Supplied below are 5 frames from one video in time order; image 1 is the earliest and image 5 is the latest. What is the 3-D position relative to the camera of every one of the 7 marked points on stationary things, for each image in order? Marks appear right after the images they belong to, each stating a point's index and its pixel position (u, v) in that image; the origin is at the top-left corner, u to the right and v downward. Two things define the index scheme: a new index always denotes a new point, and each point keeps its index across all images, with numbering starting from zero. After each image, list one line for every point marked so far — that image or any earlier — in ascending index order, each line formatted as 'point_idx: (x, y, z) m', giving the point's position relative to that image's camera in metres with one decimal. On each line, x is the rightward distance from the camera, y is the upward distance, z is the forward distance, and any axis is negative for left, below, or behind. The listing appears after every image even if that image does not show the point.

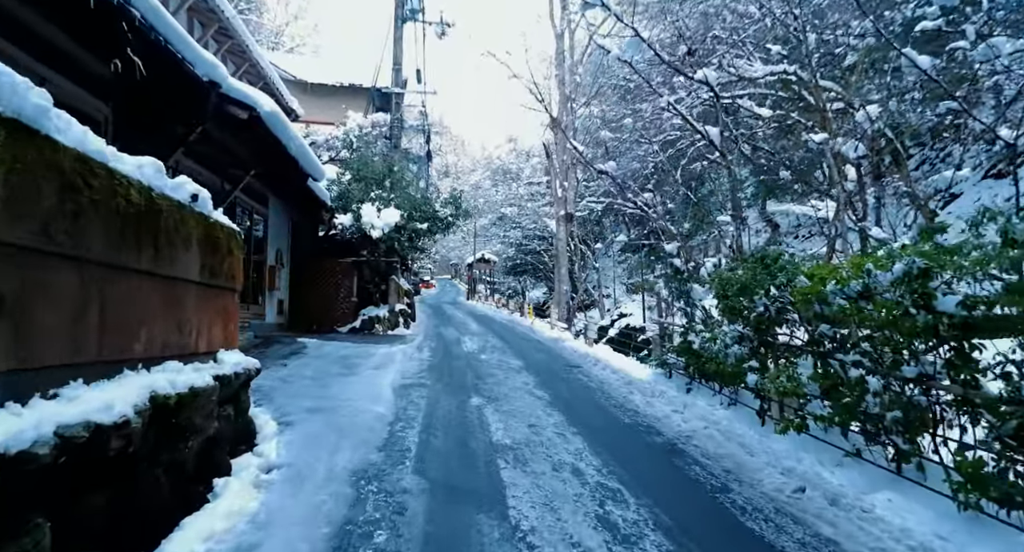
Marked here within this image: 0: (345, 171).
0: (-4.3, +2.7, +13.8) m
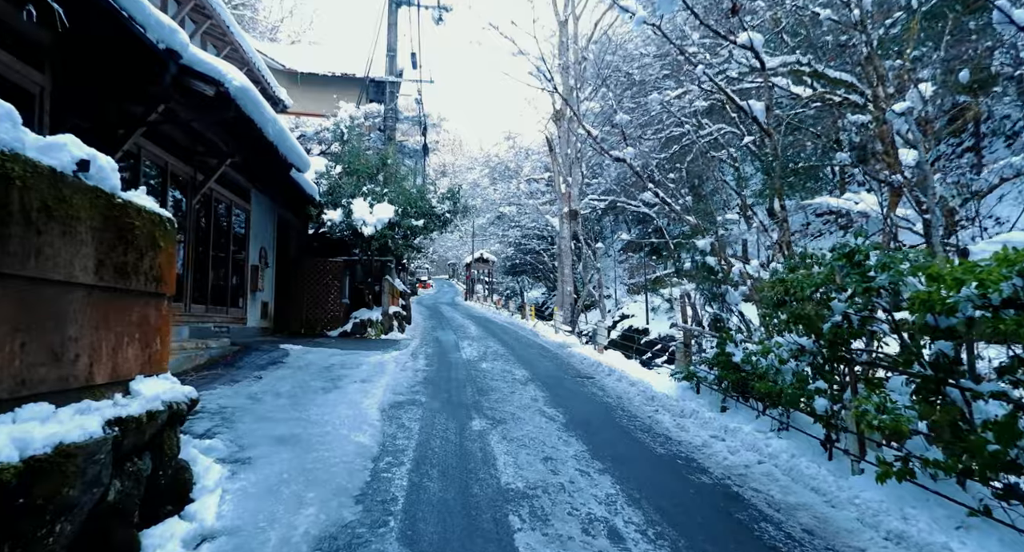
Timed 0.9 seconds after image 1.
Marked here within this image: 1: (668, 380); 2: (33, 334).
0: (-4.3, +2.7, +12.9) m
1: (+2.1, -1.4, +7.1) m
2: (-1.7, -0.2, +1.9) m
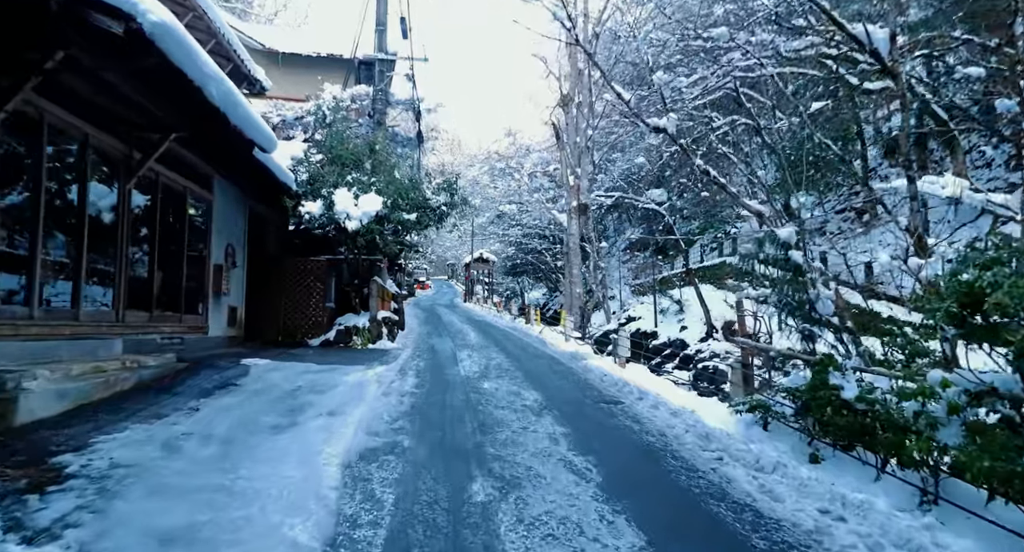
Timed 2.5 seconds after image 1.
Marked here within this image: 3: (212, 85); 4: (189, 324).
0: (-4.2, +2.7, +11.4) m
1: (+2.2, -1.4, +5.6) m
2: (-1.6, -0.2, +0.4) m
3: (-3.0, +1.9, +5.3) m
4: (-5.0, -0.7, +8.3) m
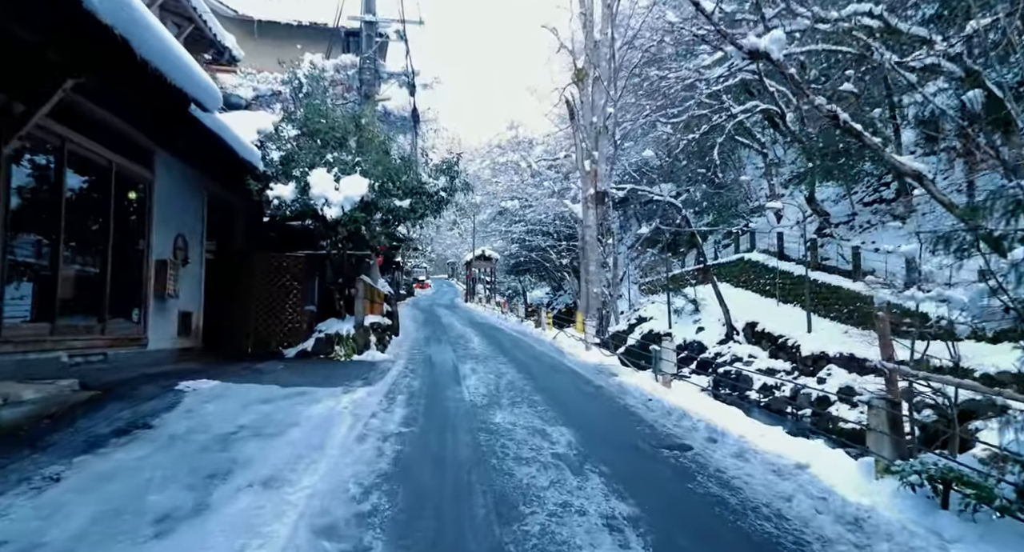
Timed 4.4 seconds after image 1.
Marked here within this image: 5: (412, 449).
0: (-4.0, +2.7, +9.6) m
1: (+2.4, -1.3, +3.8) m
2: (-1.4, -0.2, -1.4) m
3: (-2.8, +1.9, +3.5) m
4: (-4.8, -0.7, +6.5) m
5: (-0.8, -1.4, +4.4) m
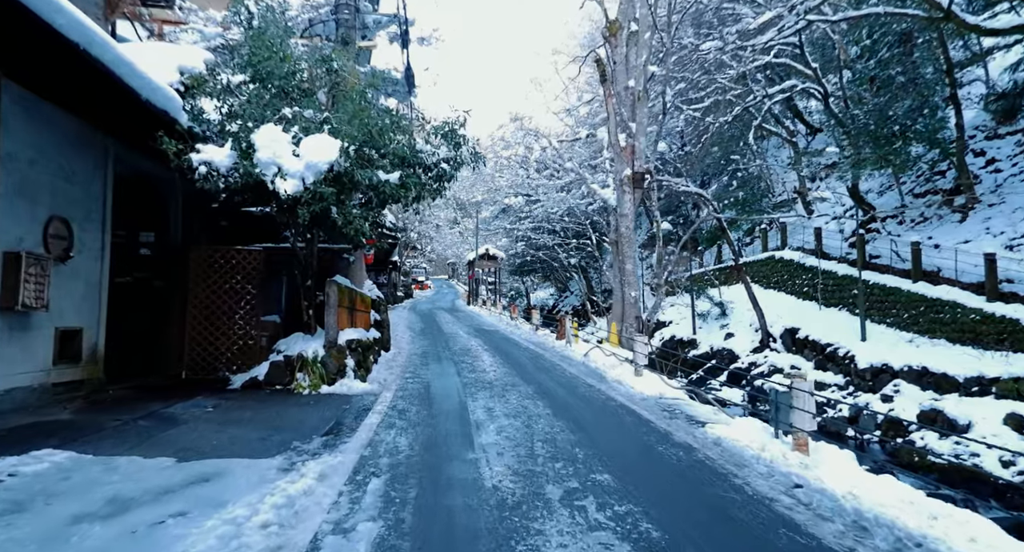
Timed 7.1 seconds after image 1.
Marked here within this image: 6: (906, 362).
0: (-3.6, +2.7, +7.0) m
1: (+2.8, -1.3, +1.2) m
2: (-1.0, -0.2, -4.0) m
3: (-2.4, +1.9, +0.9) m
4: (-4.4, -0.7, +3.9) m
5: (-0.5, -1.4, +1.8) m
6: (+10.8, -2.3, +14.7) m
